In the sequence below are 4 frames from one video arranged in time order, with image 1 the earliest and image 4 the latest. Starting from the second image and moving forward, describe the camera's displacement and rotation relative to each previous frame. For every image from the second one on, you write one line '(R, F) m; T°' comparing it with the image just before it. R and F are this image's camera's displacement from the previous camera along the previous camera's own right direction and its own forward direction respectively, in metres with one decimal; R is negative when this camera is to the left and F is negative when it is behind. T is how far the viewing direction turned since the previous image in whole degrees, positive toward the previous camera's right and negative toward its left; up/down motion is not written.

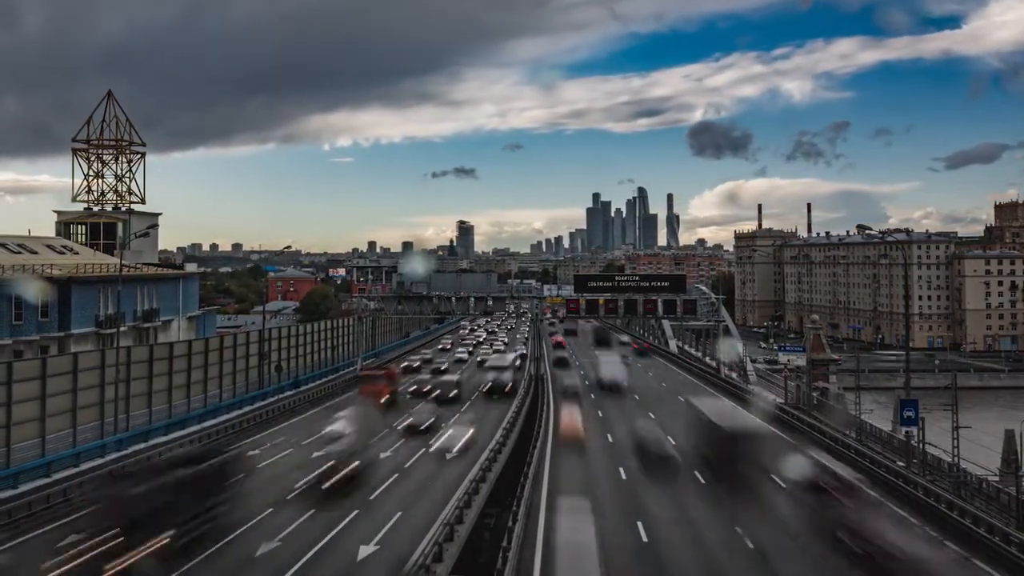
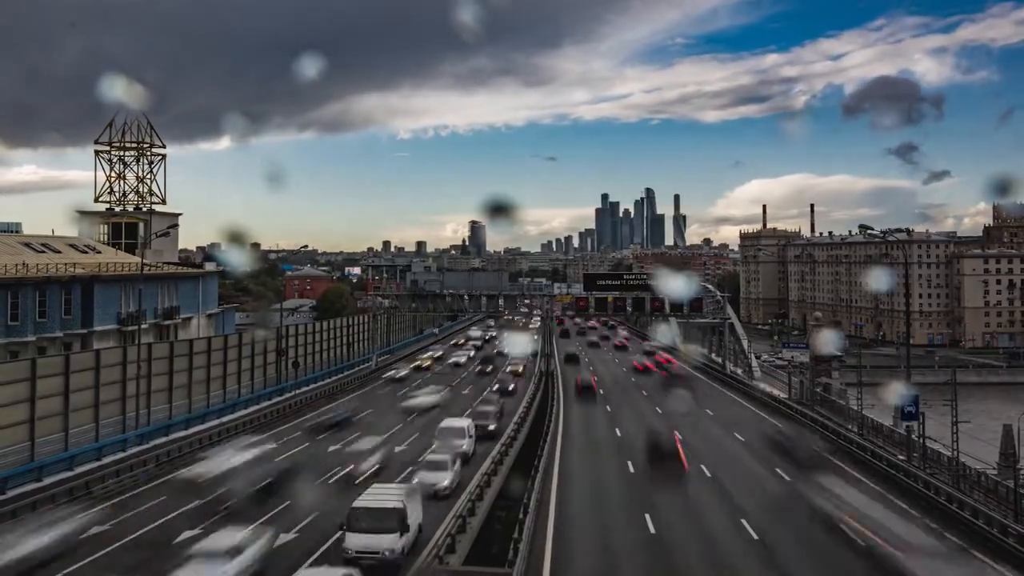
(0.0, -0.9) m; -1°
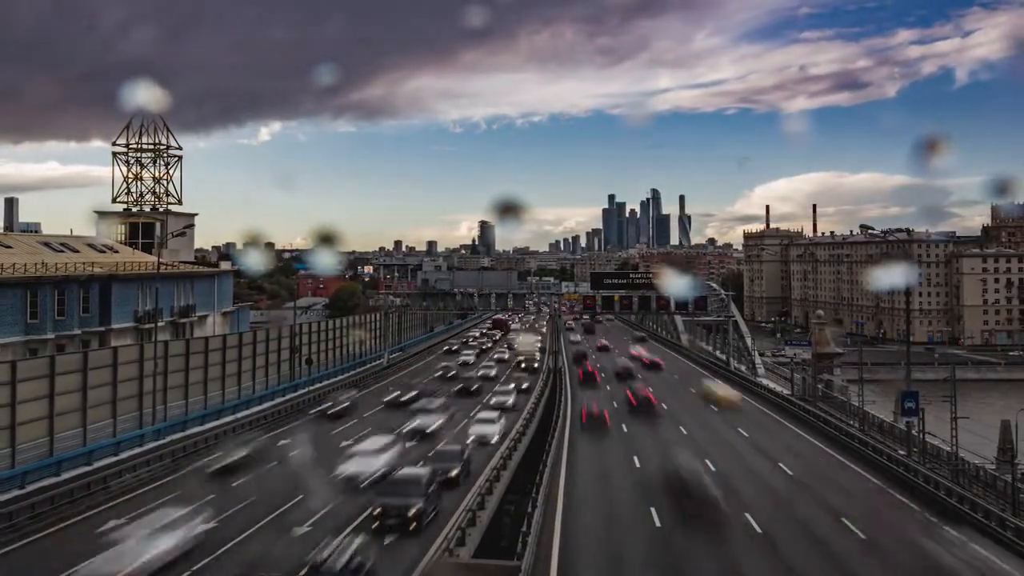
(0.0, -0.7) m; -1°
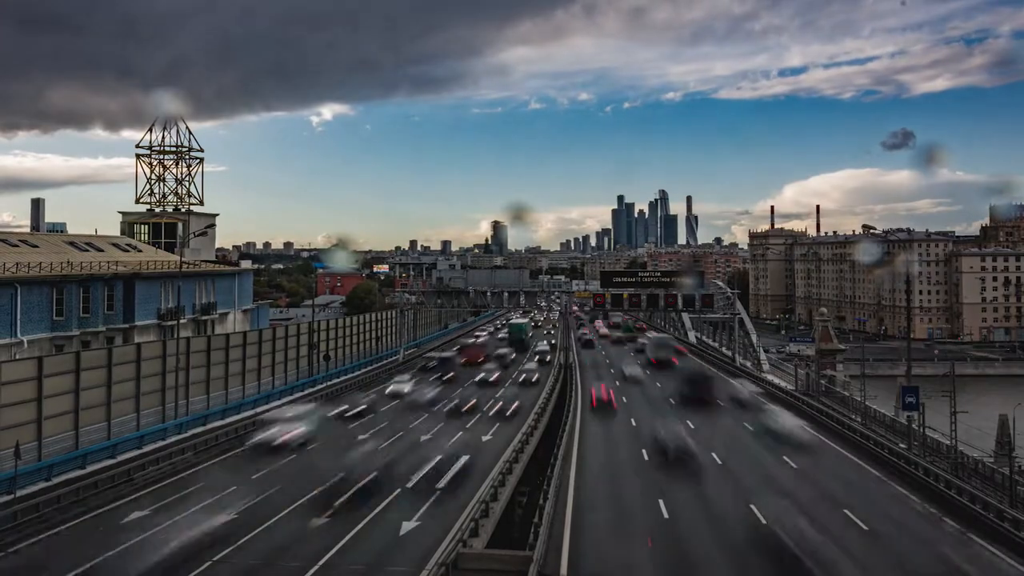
(0.0, -1.0) m; -1°
